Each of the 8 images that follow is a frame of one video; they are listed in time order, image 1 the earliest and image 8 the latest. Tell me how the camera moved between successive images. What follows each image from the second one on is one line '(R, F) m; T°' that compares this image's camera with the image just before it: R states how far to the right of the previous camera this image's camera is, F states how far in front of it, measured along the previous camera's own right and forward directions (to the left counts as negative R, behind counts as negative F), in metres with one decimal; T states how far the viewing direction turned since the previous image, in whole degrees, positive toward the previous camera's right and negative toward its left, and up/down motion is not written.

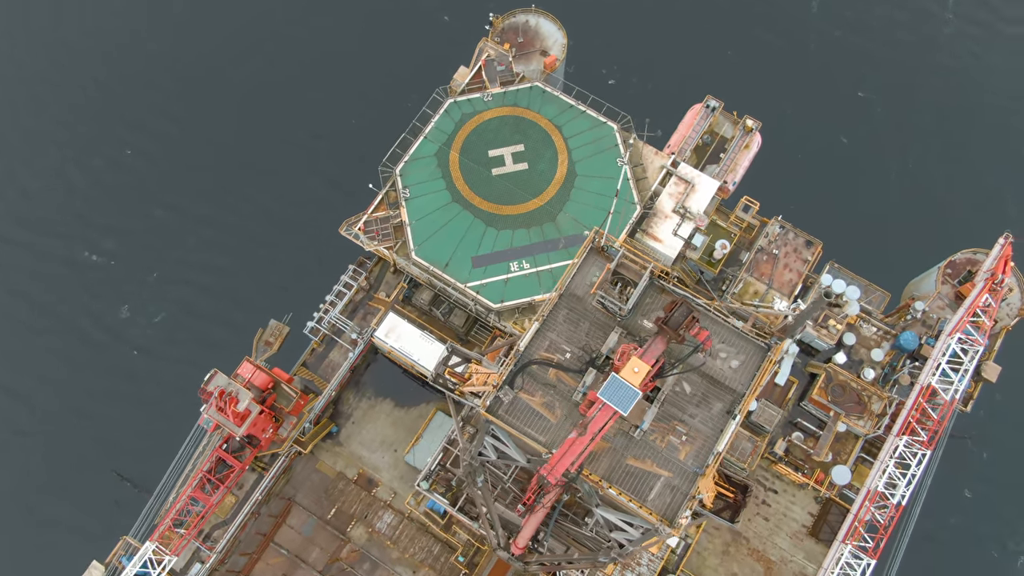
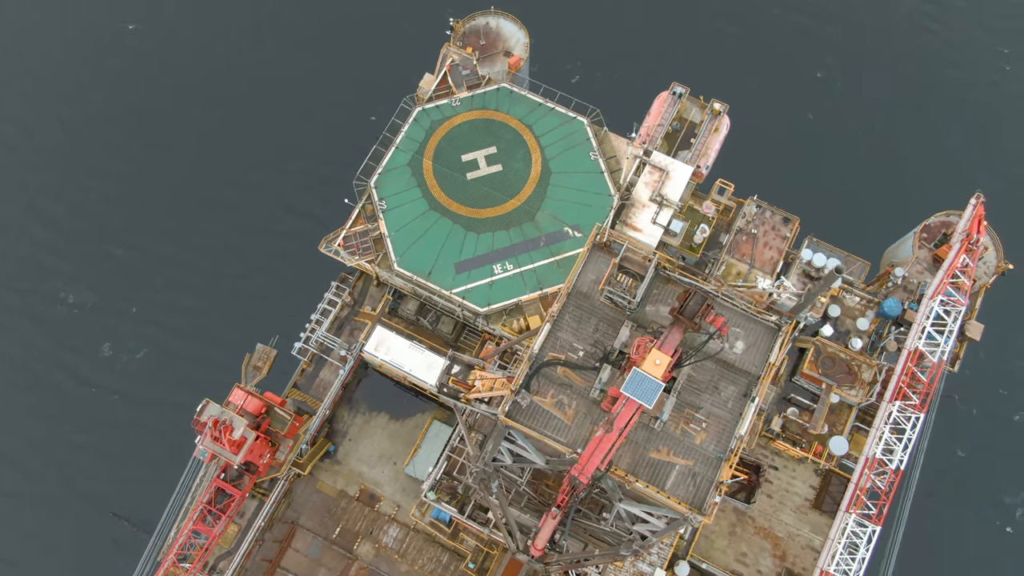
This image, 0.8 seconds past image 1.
(-0.4, 0.0) m; +1°
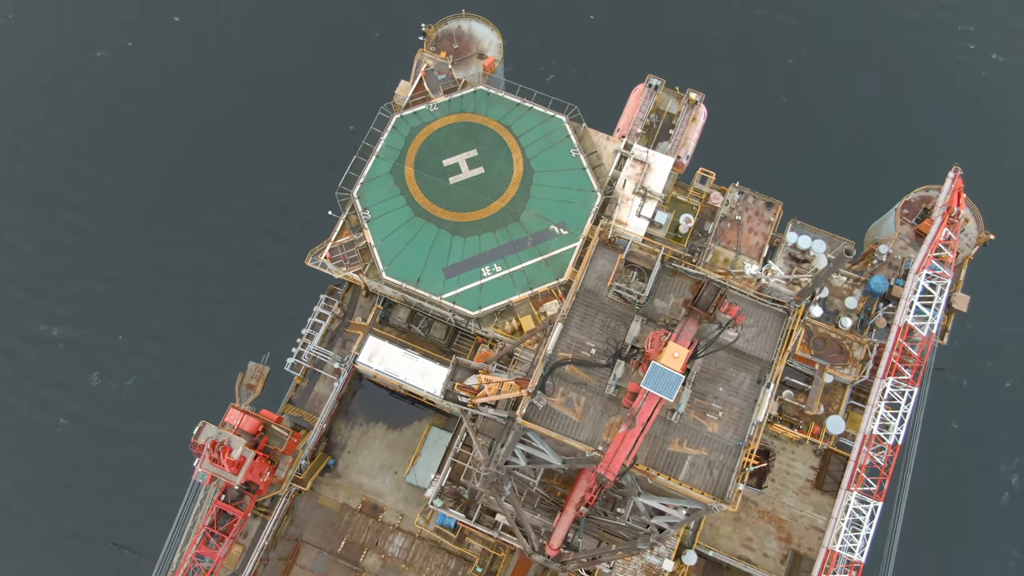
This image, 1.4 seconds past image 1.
(-0.4, 0.0) m; +1°
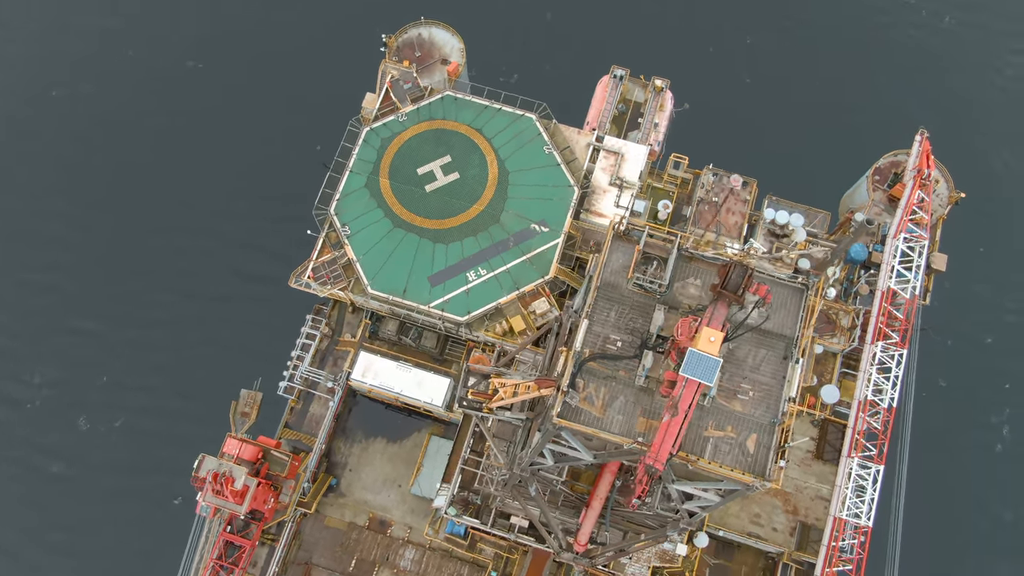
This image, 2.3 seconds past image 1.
(-0.8, 0.0) m; +2°
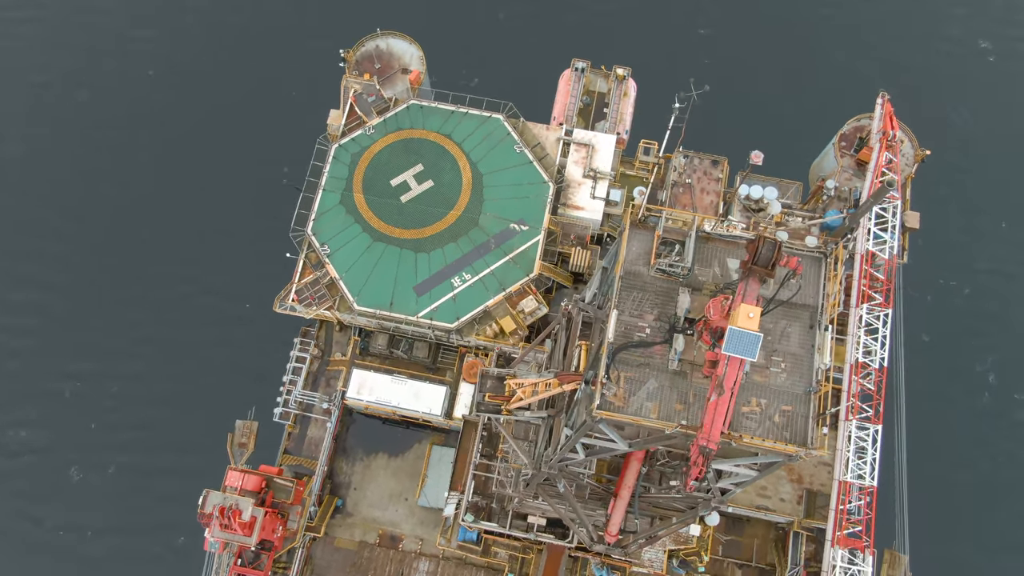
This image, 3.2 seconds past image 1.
(-0.9, 0.0) m; +2°
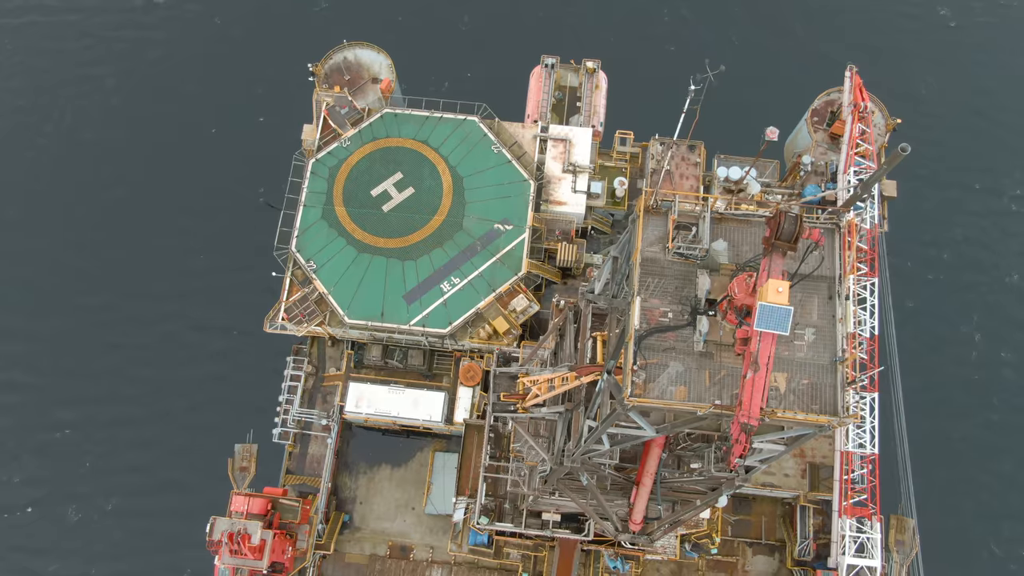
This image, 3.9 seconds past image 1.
(-0.7, 0.0) m; +1°
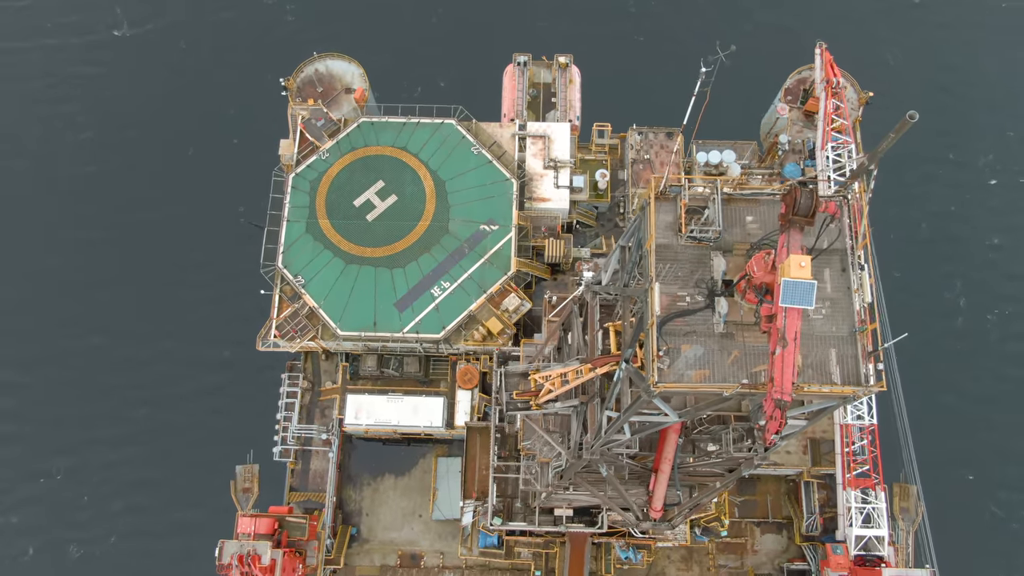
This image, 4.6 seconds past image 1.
(-0.6, 0.0) m; +1°
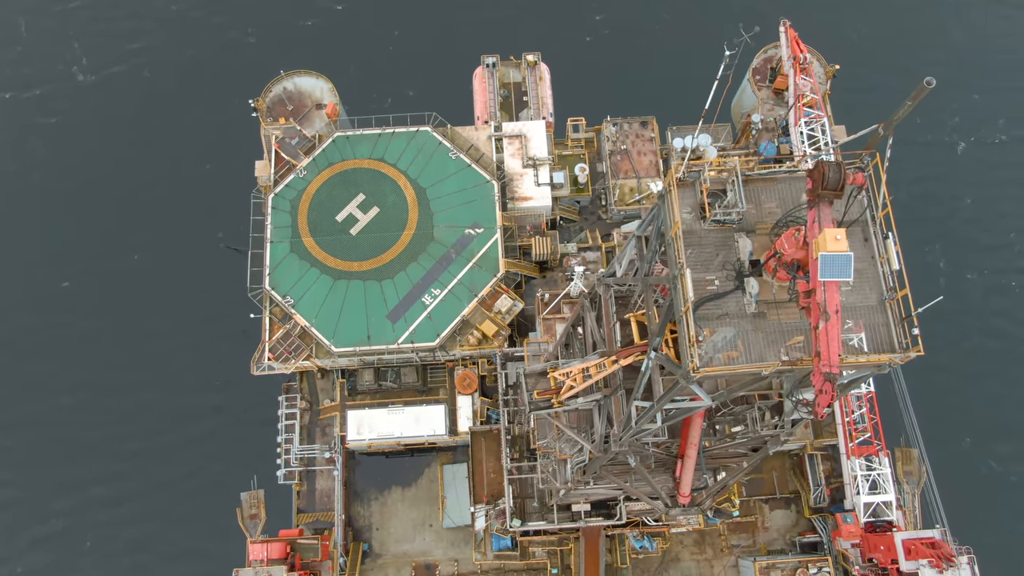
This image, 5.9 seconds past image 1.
(-0.9, 0.0) m; +1°
